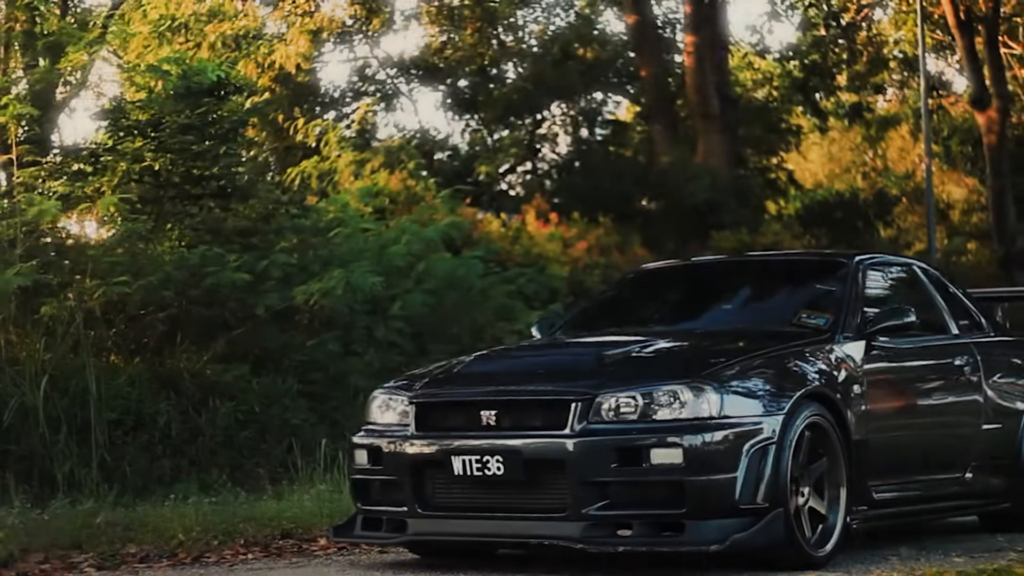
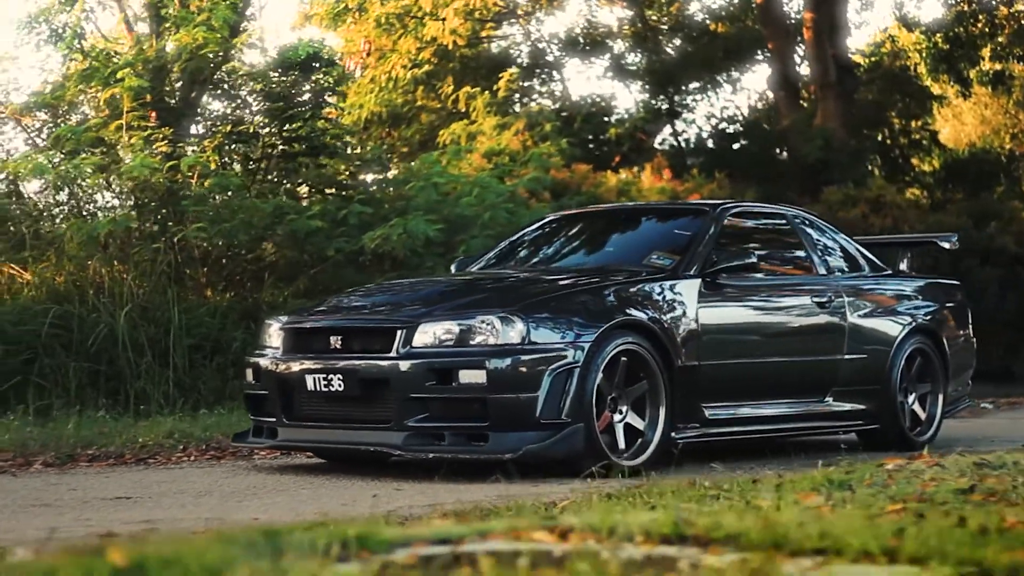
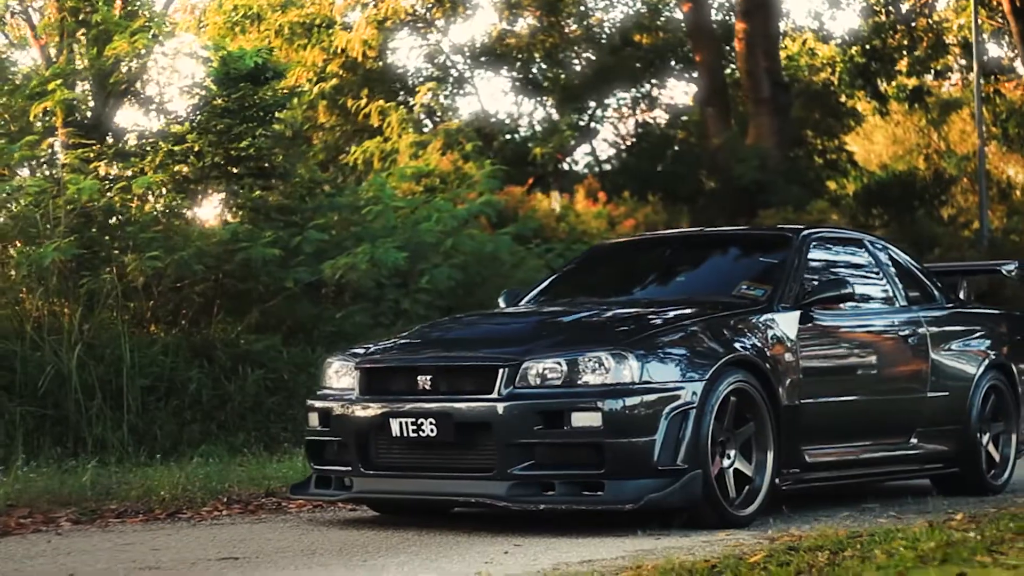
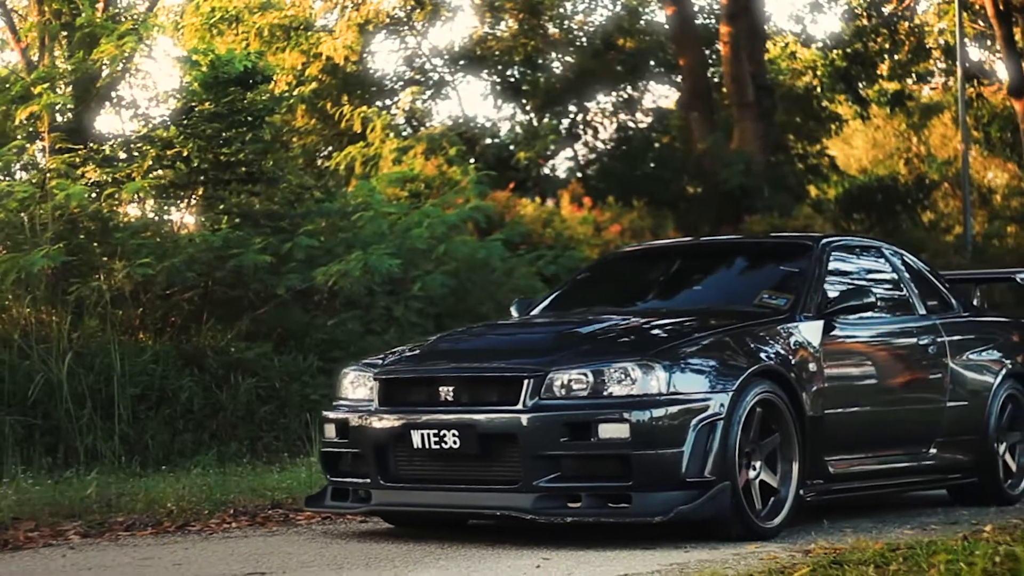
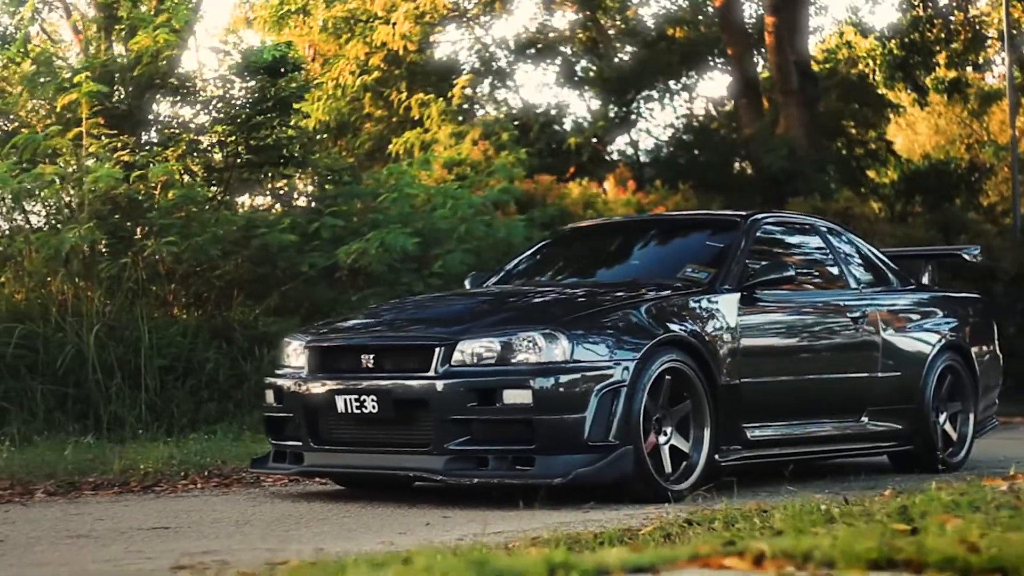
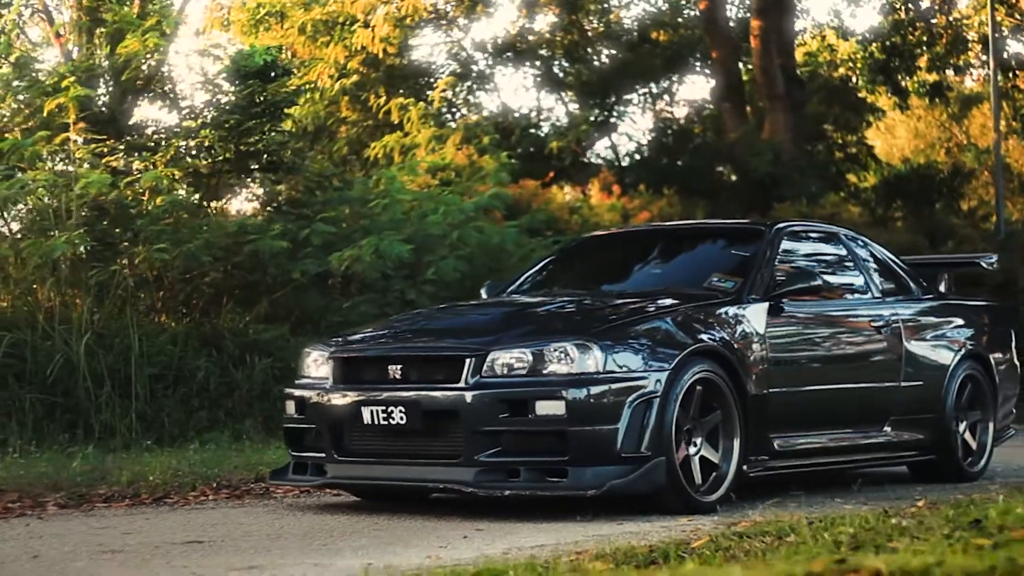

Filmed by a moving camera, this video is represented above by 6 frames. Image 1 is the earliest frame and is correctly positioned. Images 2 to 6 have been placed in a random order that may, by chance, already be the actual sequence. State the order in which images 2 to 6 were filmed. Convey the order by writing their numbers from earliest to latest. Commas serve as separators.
4, 3, 6, 5, 2
